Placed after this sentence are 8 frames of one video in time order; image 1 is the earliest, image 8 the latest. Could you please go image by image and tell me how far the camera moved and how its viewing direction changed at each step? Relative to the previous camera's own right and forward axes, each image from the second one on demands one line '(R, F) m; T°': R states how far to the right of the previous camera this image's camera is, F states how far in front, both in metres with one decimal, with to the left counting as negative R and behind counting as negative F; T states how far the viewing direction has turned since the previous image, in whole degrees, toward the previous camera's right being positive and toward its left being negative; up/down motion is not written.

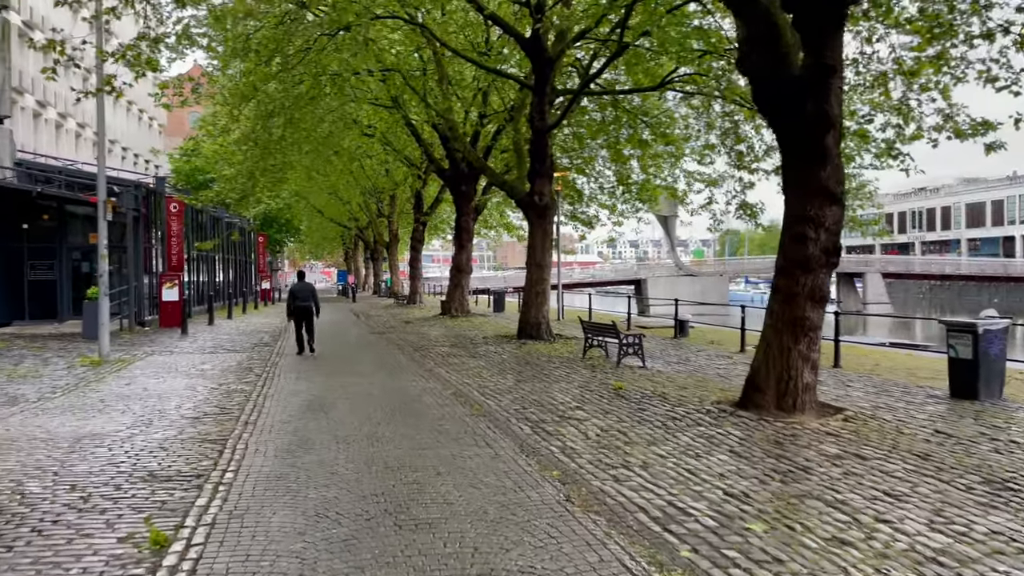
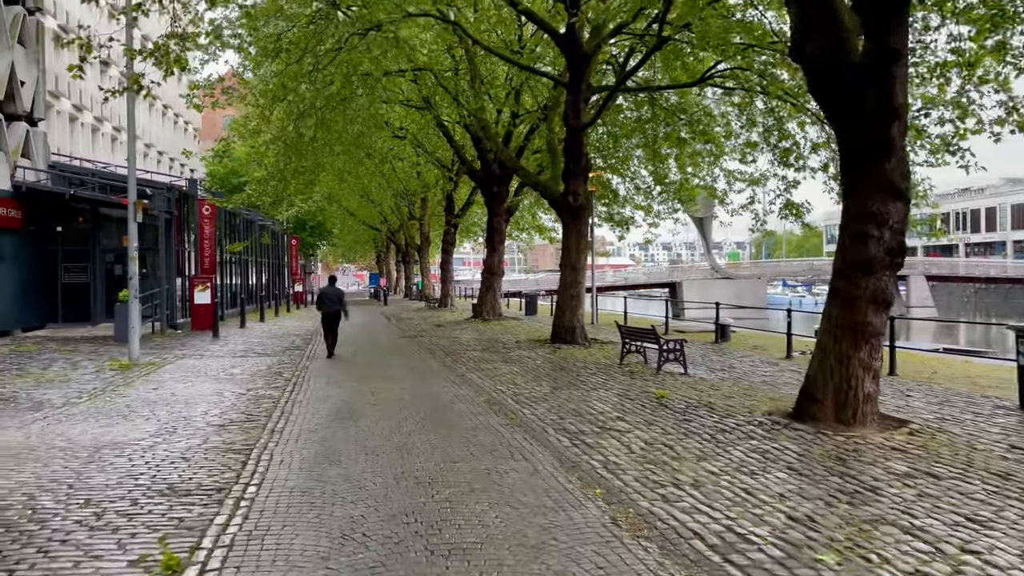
(-0.1, +0.4) m; -2°
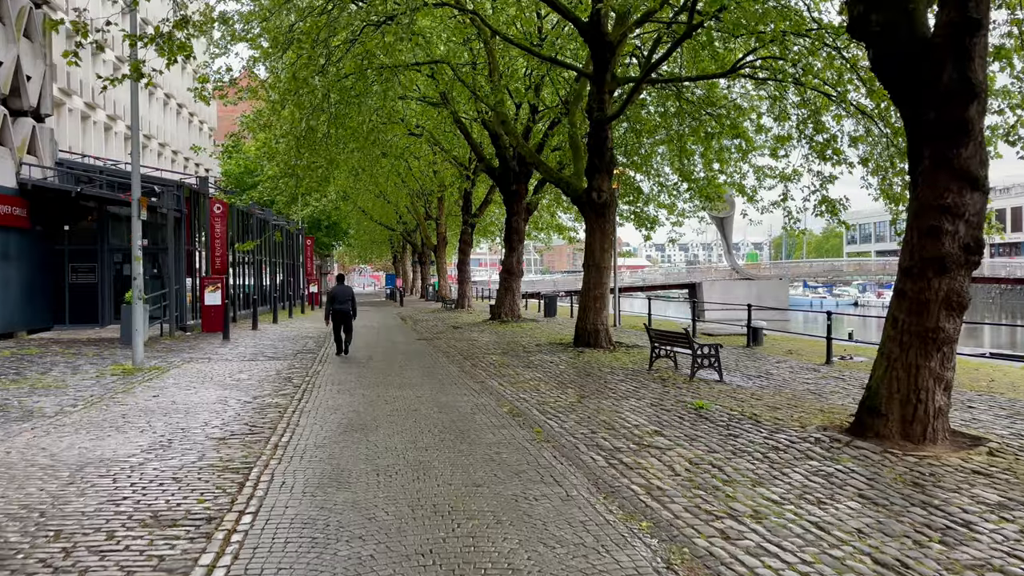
(-0.1, +0.7) m; -1°
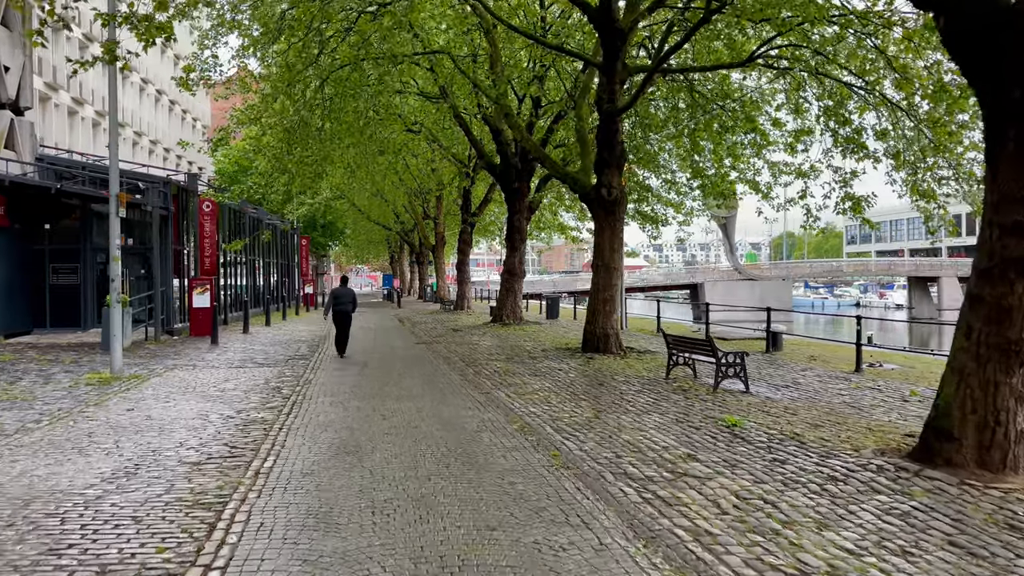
(-0.1, +0.9) m; 0°
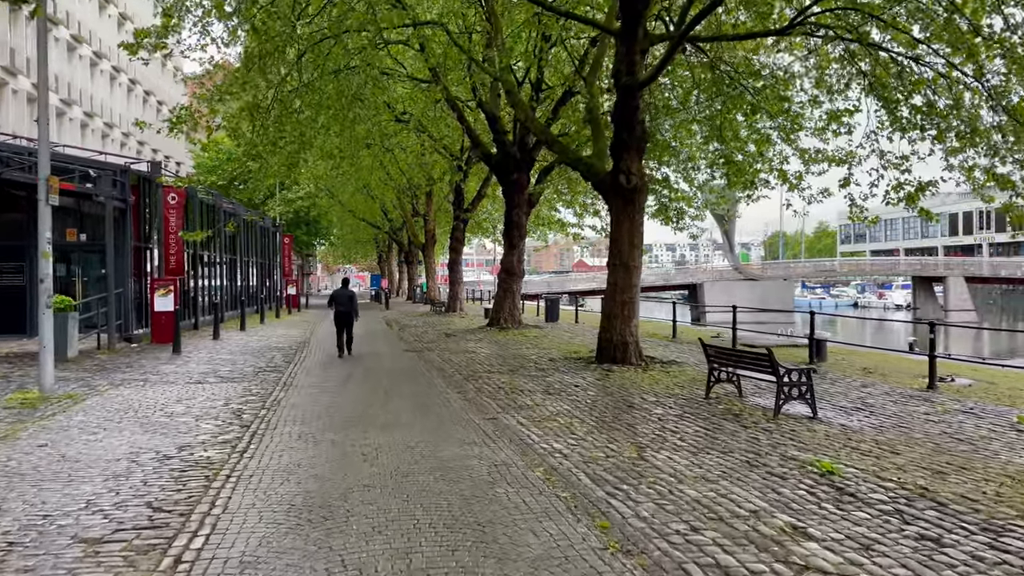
(-0.3, +1.9) m; +1°
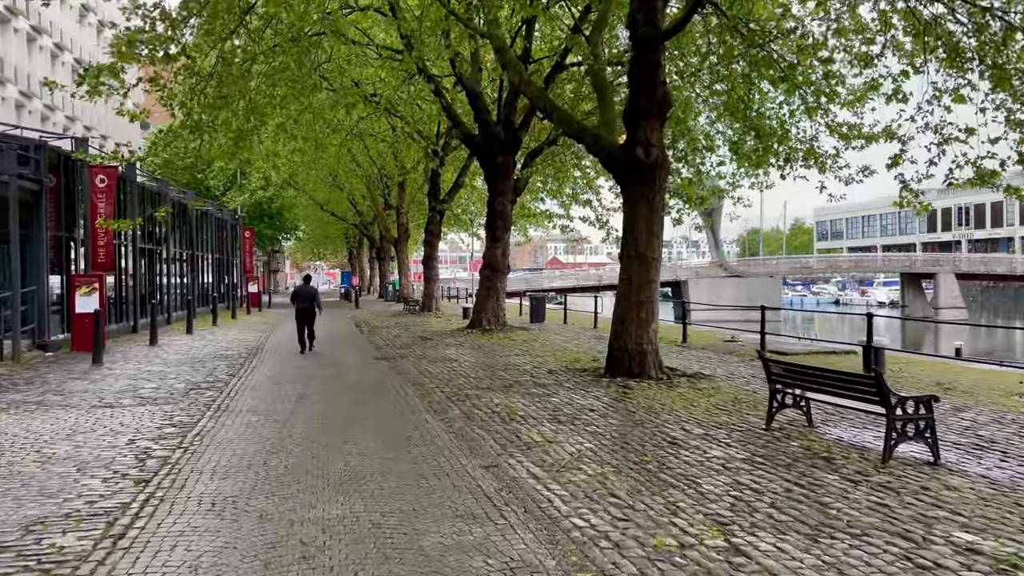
(-0.3, +2.4) m; +2°
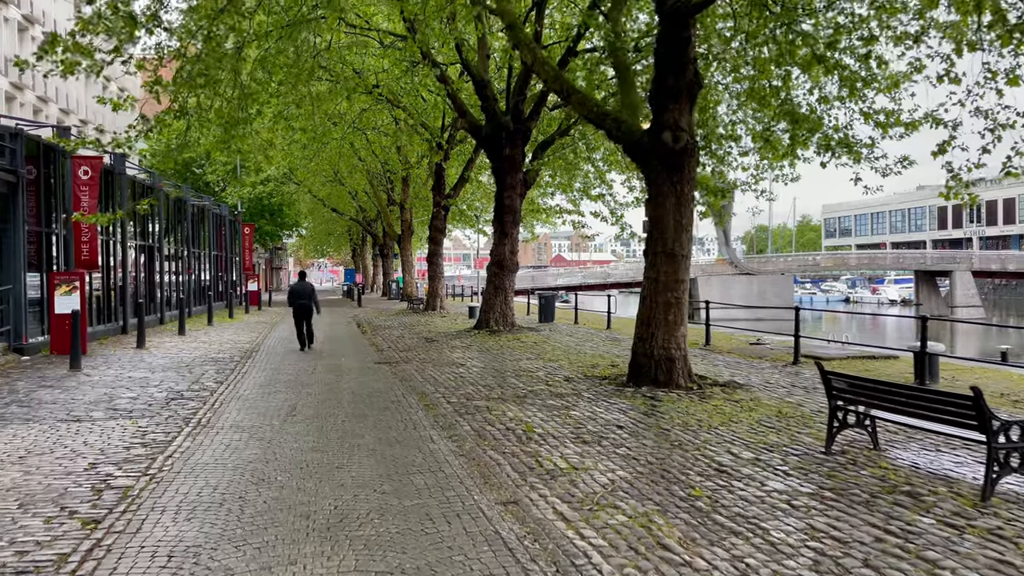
(-0.1, +1.0) m; 0°
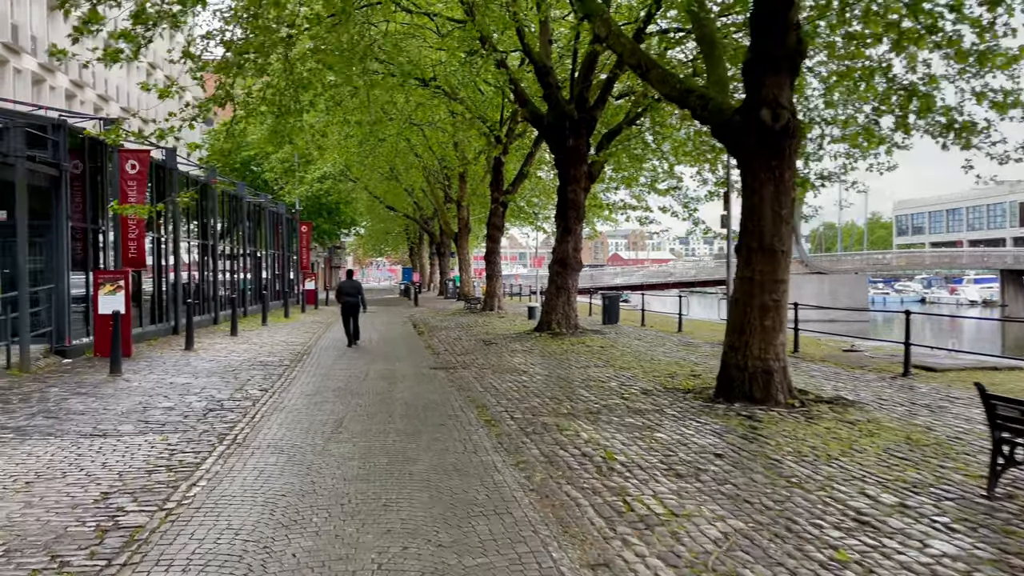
(-0.2, +1.1) m; -4°
